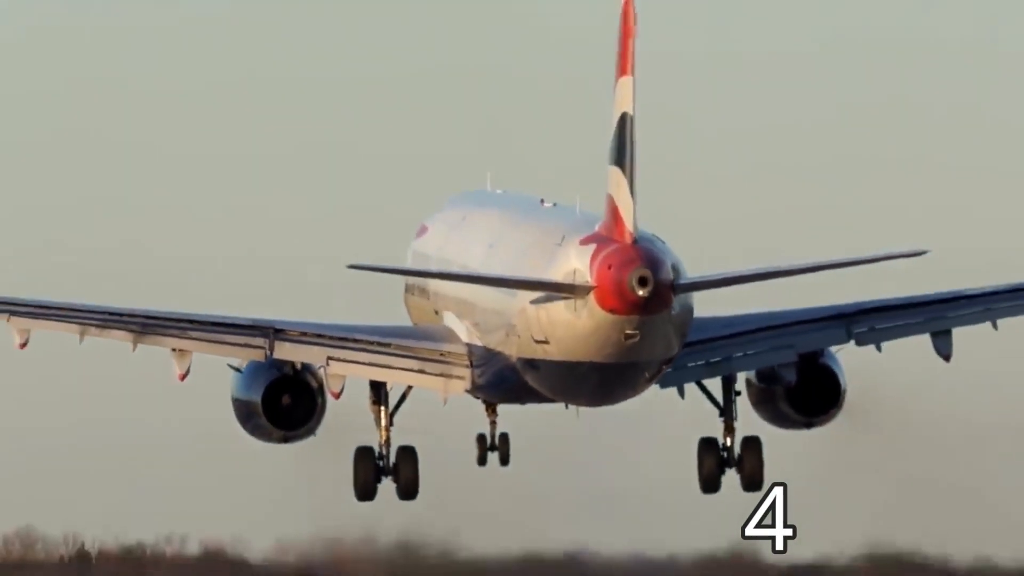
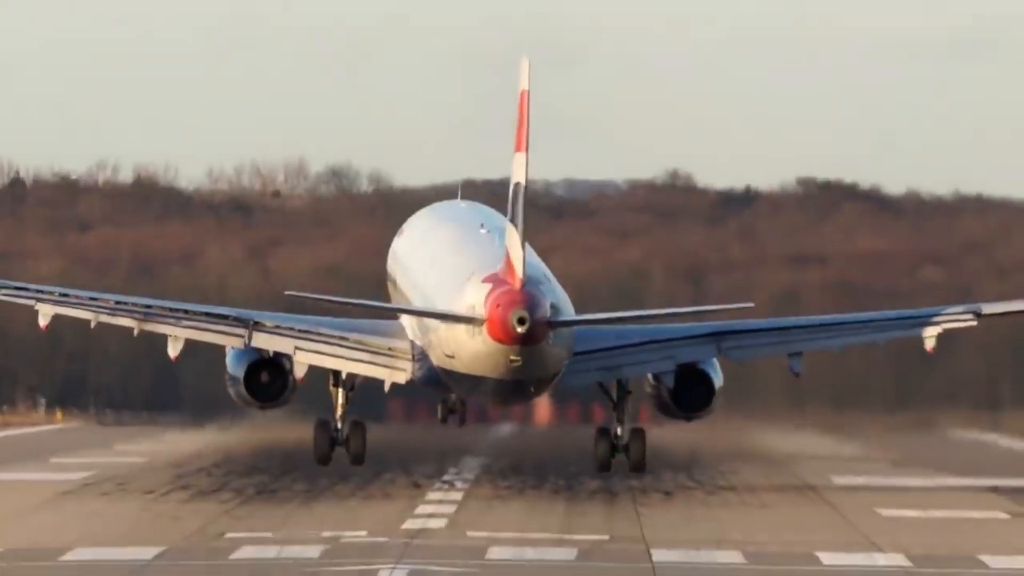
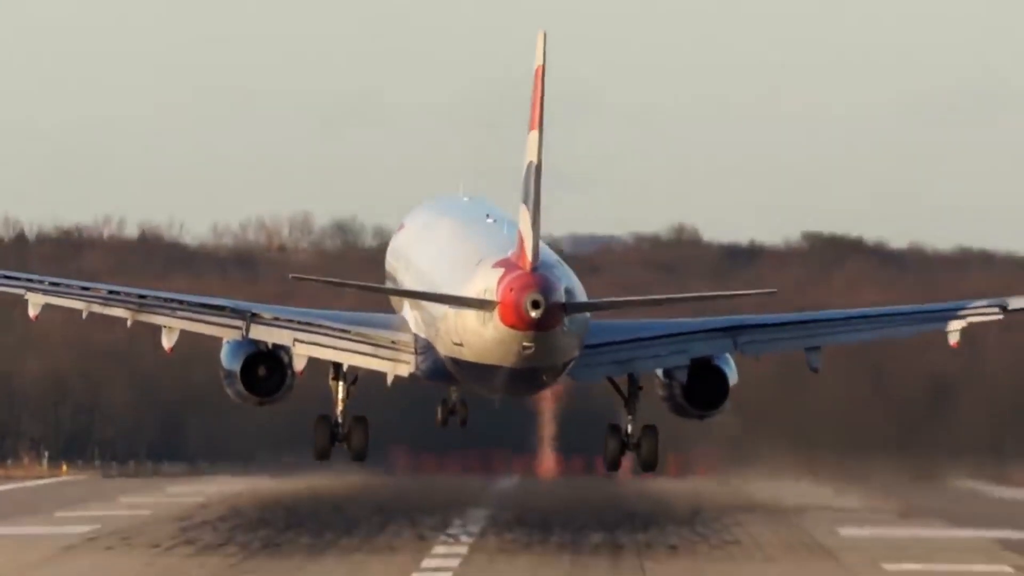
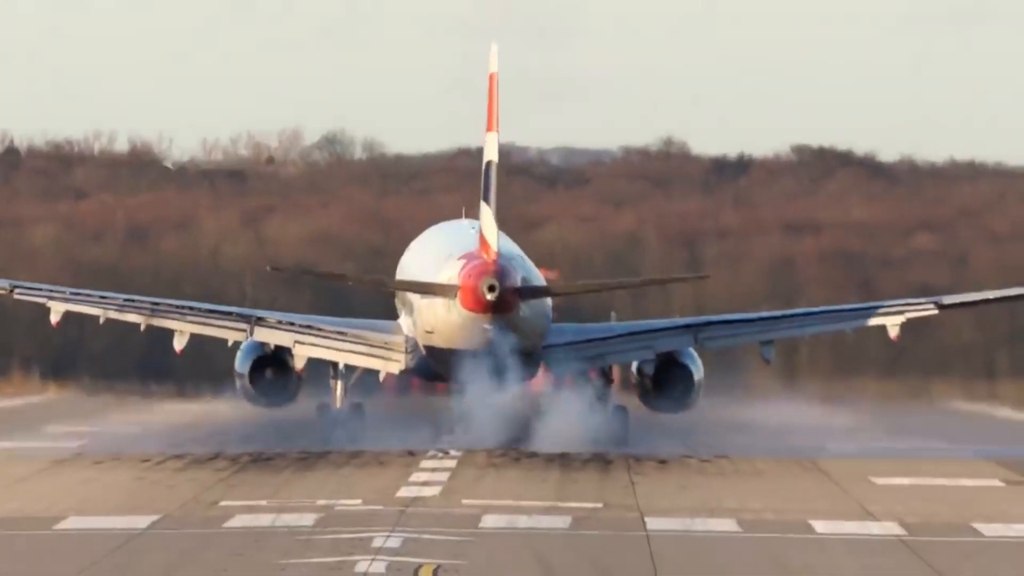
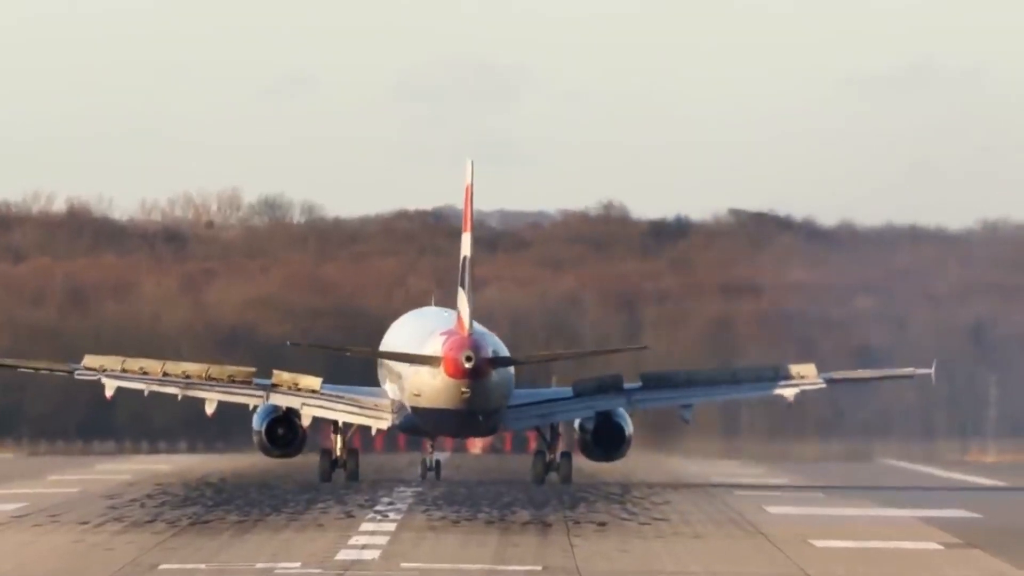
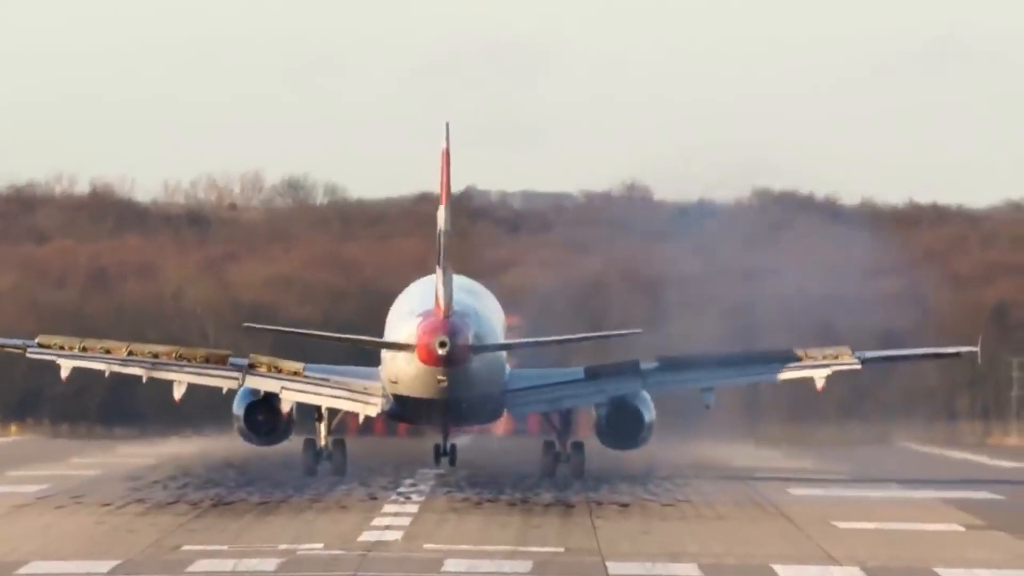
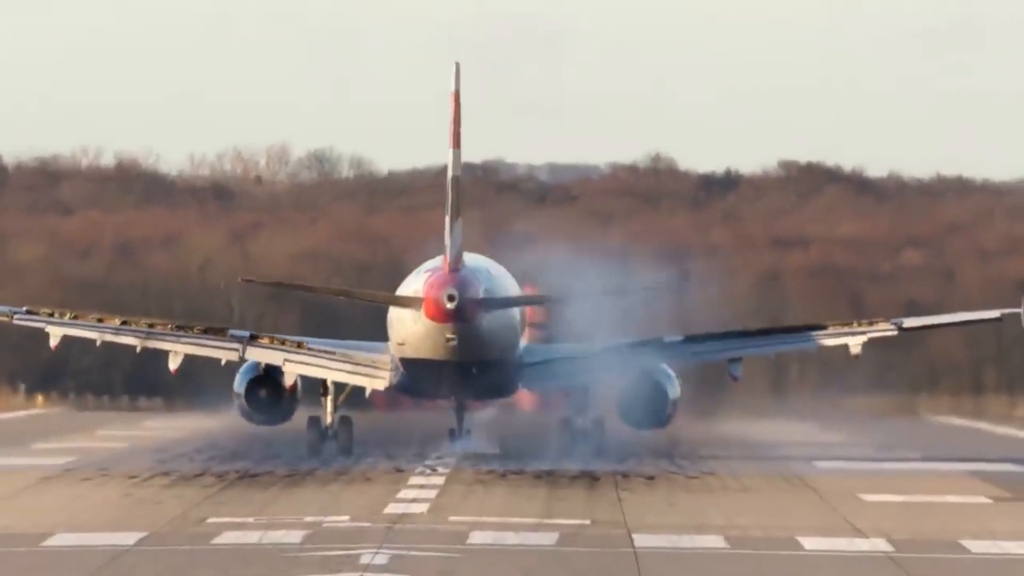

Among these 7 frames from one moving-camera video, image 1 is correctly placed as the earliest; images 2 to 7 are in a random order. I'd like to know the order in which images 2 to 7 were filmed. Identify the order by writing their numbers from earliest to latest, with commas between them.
3, 2, 4, 7, 6, 5
